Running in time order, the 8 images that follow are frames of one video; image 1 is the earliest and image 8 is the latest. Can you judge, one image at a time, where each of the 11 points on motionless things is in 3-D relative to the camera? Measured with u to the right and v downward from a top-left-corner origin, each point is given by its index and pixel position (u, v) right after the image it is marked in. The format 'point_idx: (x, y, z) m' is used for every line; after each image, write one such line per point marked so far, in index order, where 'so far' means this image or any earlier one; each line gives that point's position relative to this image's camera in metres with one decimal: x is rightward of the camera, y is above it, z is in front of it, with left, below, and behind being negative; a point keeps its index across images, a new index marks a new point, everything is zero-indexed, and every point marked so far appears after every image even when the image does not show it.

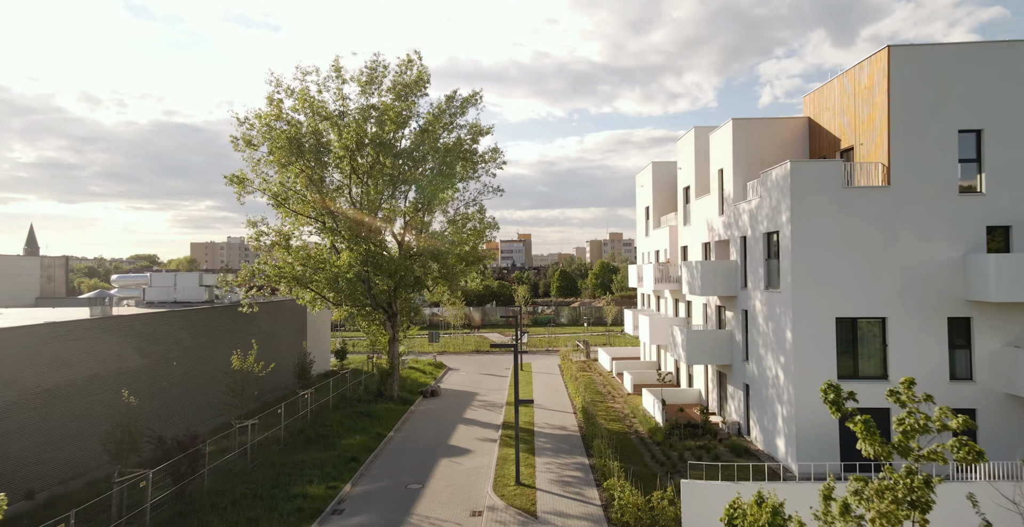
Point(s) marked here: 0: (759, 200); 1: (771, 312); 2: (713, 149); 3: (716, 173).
0: (+6.2, +1.6, +16.2) m
1: (+6.2, -1.2, +15.3) m
2: (+6.2, +3.5, +19.9) m
3: (+6.2, +2.7, +19.7) m
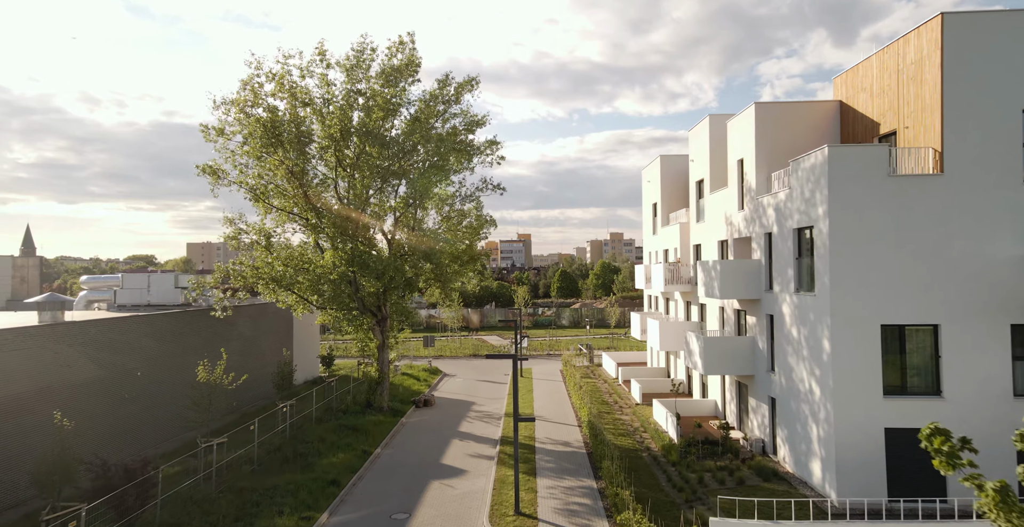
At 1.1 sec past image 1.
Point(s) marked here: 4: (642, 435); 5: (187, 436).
0: (+6.2, +1.6, +14.4) m
1: (+6.1, -1.1, +13.6) m
2: (+6.2, +3.5, +18.2) m
3: (+6.2, +2.7, +17.9) m
4: (+3.7, -4.9, +18.5) m
5: (-9.0, -4.8, +17.9) m
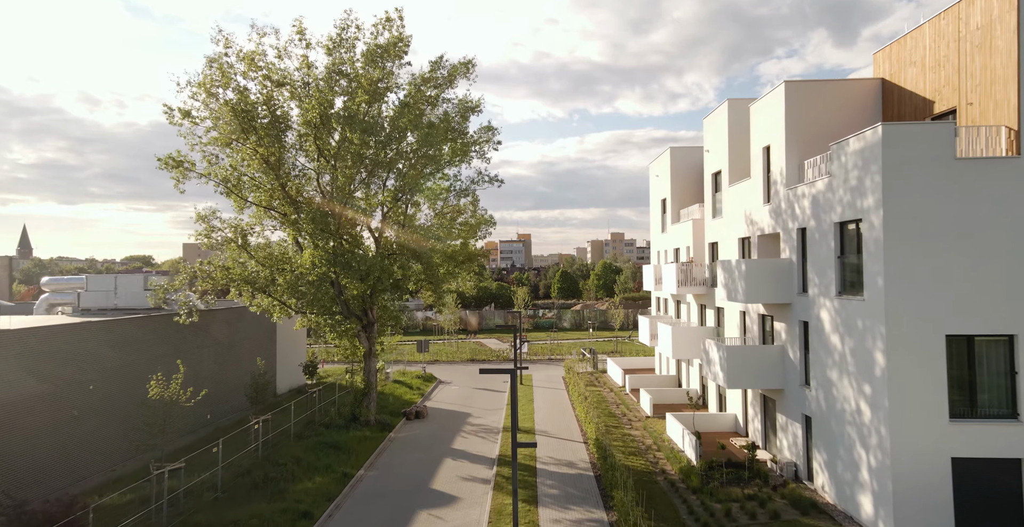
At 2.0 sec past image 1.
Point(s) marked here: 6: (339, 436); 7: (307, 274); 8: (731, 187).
0: (+6.1, +1.6, +12.5) m
1: (+6.1, -1.1, +11.7) m
2: (+6.1, +3.6, +16.3) m
3: (+6.1, +2.7, +16.0) m
4: (+3.7, -4.9, +16.6) m
5: (-9.1, -4.8, +16.0) m
6: (-5.0, -5.0, +18.7) m
7: (-5.8, -0.3, +18.3) m
8: (+6.2, +2.2, +18.3) m
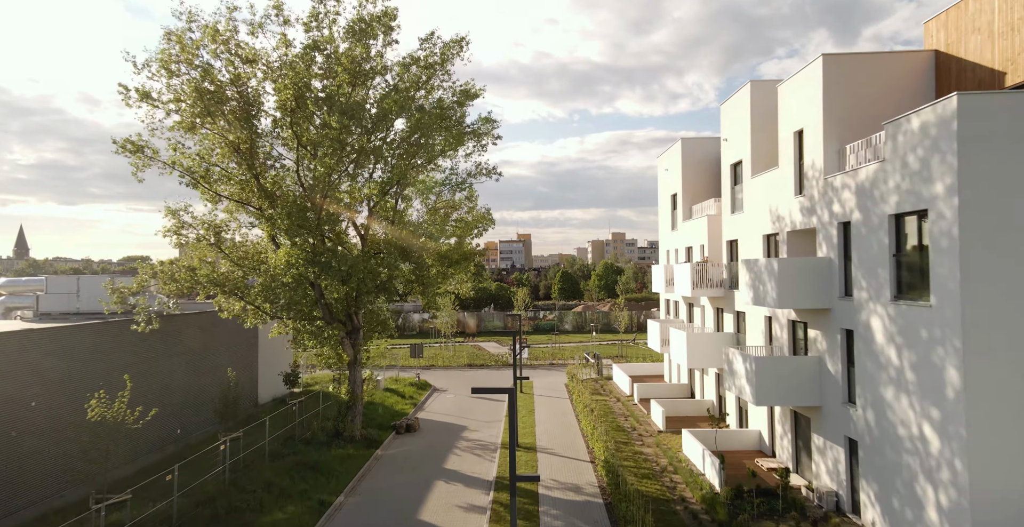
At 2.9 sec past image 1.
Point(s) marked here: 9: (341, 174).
0: (+6.1, +1.6, +10.7) m
1: (+6.1, -1.1, +9.9) m
2: (+6.1, +3.6, +14.5) m
3: (+6.1, +2.8, +14.2) m
4: (+3.6, -4.9, +14.8) m
5: (-9.1, -4.8, +14.2) m
6: (-5.1, -5.0, +16.9) m
7: (-5.8, -0.3, +16.5) m
8: (+6.2, +2.2, +16.5) m
9: (-4.5, +2.4, +17.1) m
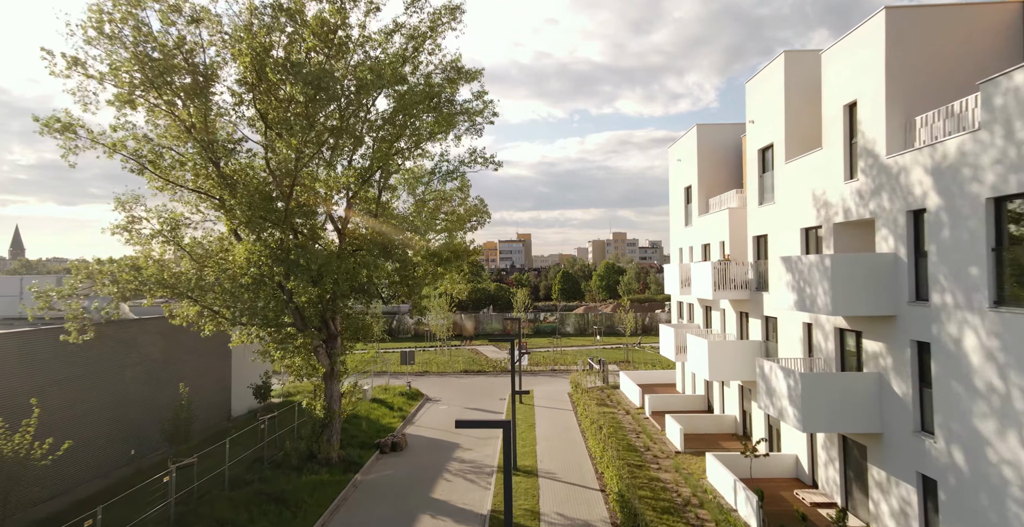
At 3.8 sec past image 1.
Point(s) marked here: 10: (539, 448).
0: (+6.1, +1.7, +8.5) m
1: (+6.0, -1.1, +7.6) m
2: (+6.1, +3.6, +12.2) m
3: (+6.1, +2.8, +12.0) m
4: (+3.6, -4.9, +12.6) m
5: (-9.1, -4.7, +12.0) m
6: (-5.1, -5.0, +14.7) m
7: (-5.9, -0.3, +14.2) m
8: (+6.1, +2.2, +14.3) m
9: (-4.6, +2.4, +14.9) m
10: (+0.8, -5.2, +18.4) m
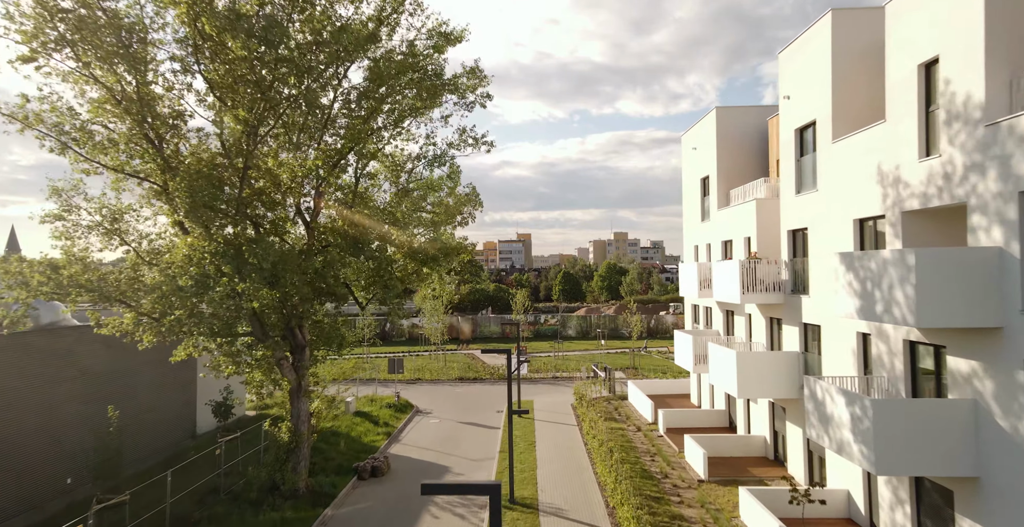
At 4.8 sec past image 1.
0: (+6.0, +1.7, +6.1) m
1: (+5.9, -1.0, +5.3) m
2: (+6.0, +3.6, +9.9) m
3: (+6.0, +2.8, +9.7) m
4: (+3.5, -4.8, +10.2) m
5: (-9.2, -4.7, +9.7) m
6: (-5.2, -4.9, +12.4) m
7: (-6.0, -0.2, +11.9) m
8: (+6.0, +2.3, +12.0) m
9: (-4.7, +2.5, +12.6) m
10: (+0.7, -5.2, +16.1) m
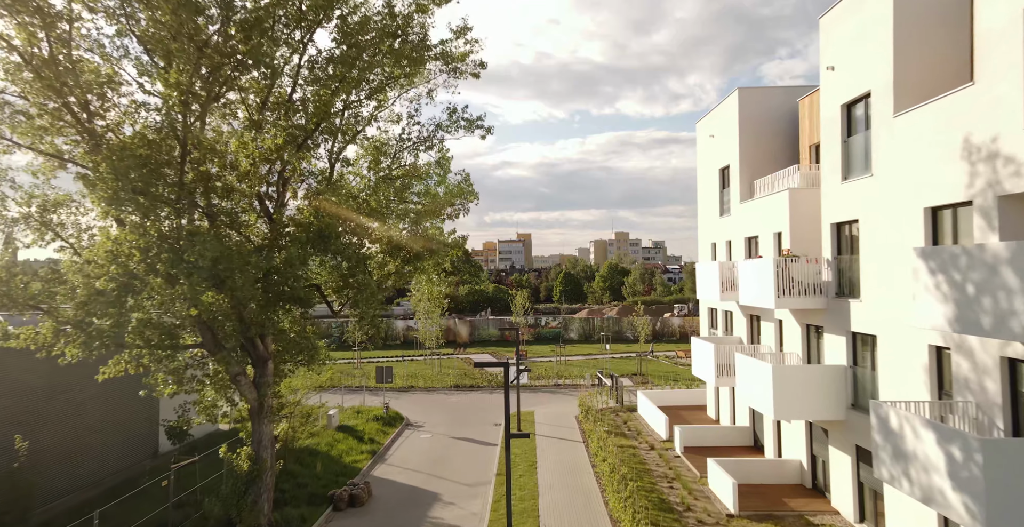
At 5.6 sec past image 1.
0: (+5.9, +1.7, +4.1) m
1: (+5.9, -1.0, +3.3) m
2: (+5.9, +3.7, +7.9) m
3: (+5.9, +2.9, +7.6) m
4: (+3.5, -4.8, +8.2) m
5: (-9.3, -4.7, +7.6) m
6: (-5.2, -4.9, +10.3) m
7: (-6.0, -0.2, +9.9) m
8: (+6.0, +2.3, +9.9) m
9: (-4.7, +2.5, +10.6) m
10: (+0.7, -5.2, +14.0) m
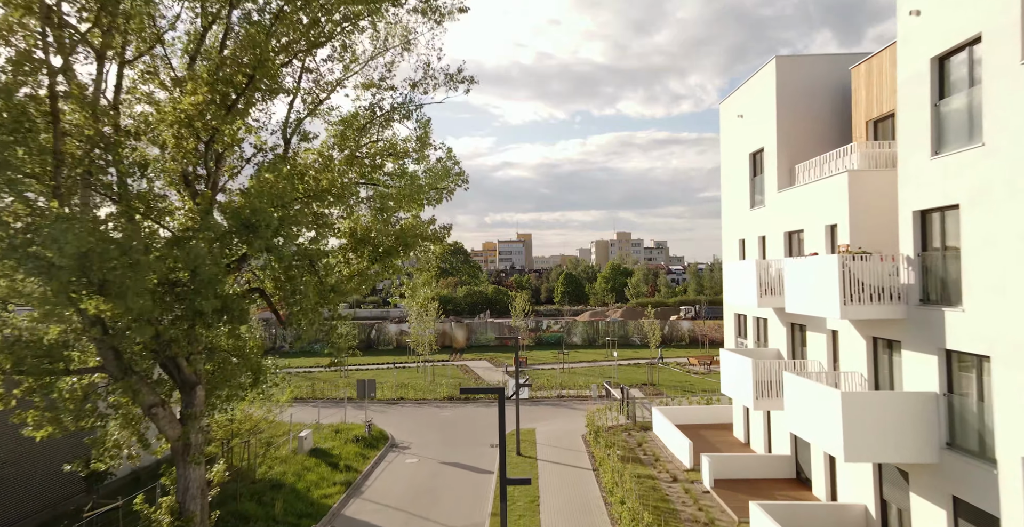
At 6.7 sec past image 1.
0: (+5.9, +1.8, +1.5) m
1: (+5.8, -1.0, +0.6) m
2: (+5.9, +3.7, +5.3) m
3: (+5.9, +2.9, +5.0) m
4: (+3.4, -4.8, +5.5) m
5: (-9.3, -4.6, +5.0) m
6: (-5.3, -4.9, +7.7) m
7: (-6.0, -0.2, +7.3) m
8: (+6.0, +2.3, +7.3) m
9: (-4.8, +2.5, +7.9) m
10: (+0.6, -5.1, +11.4) m
